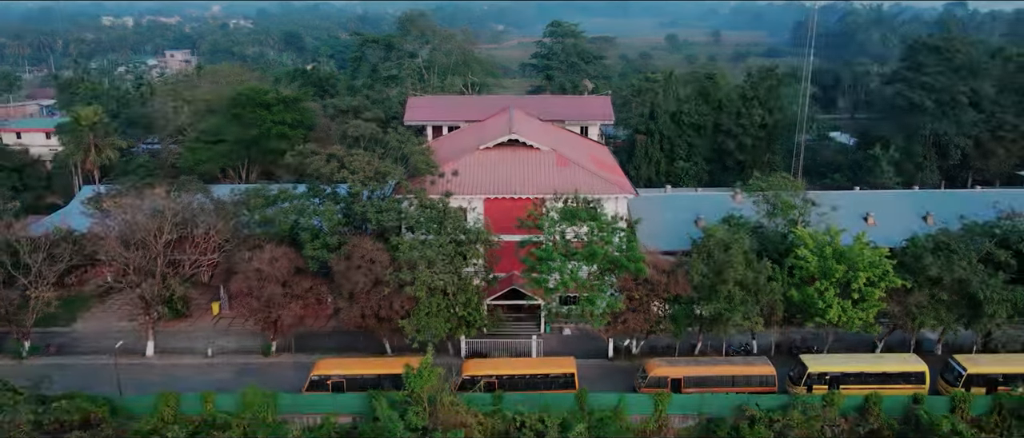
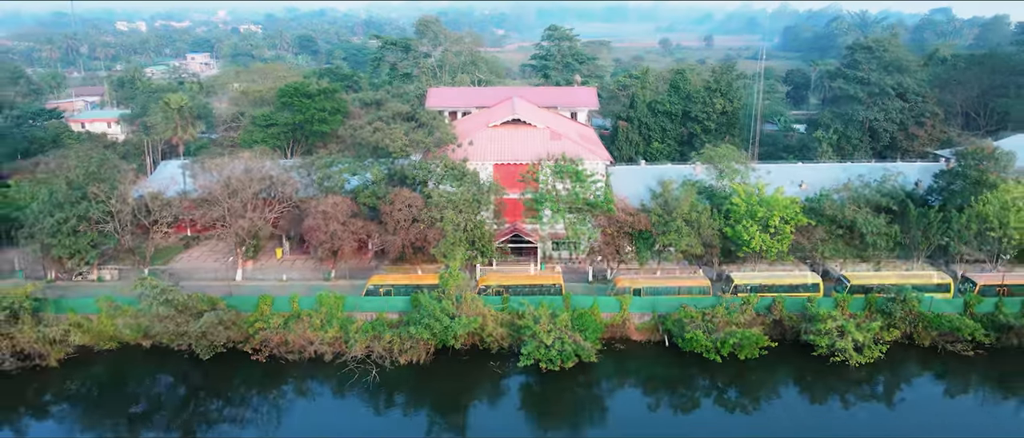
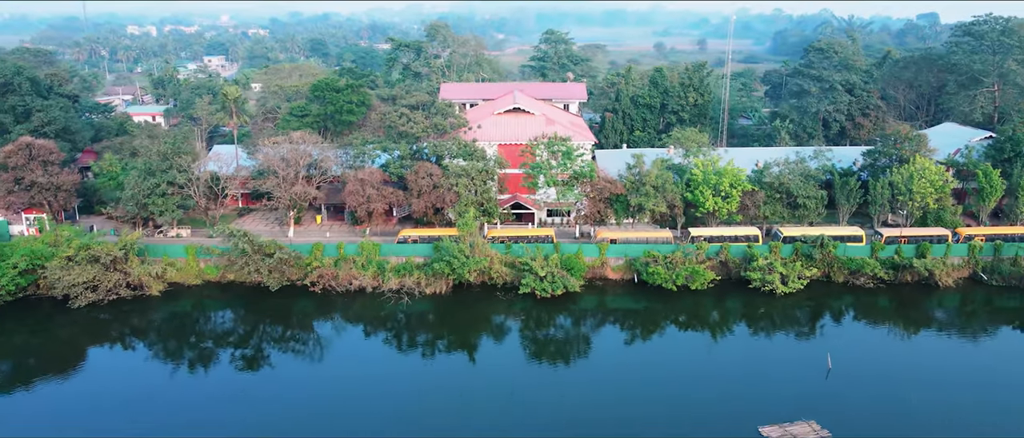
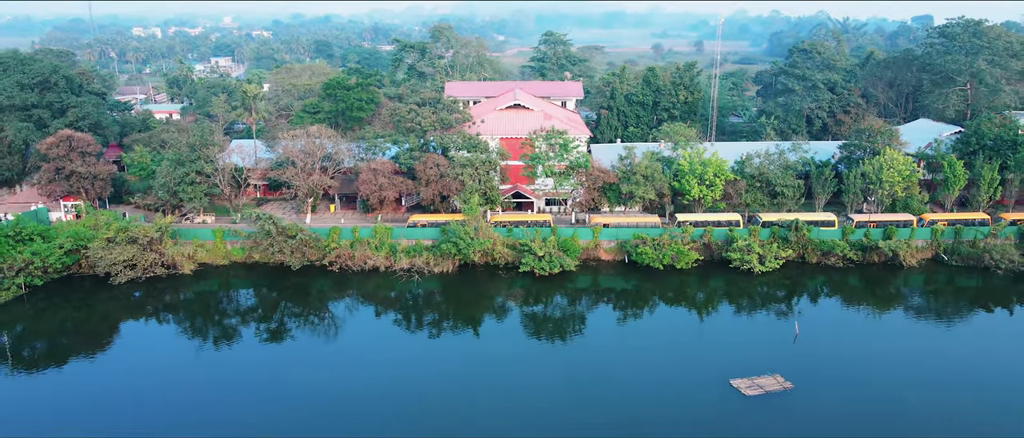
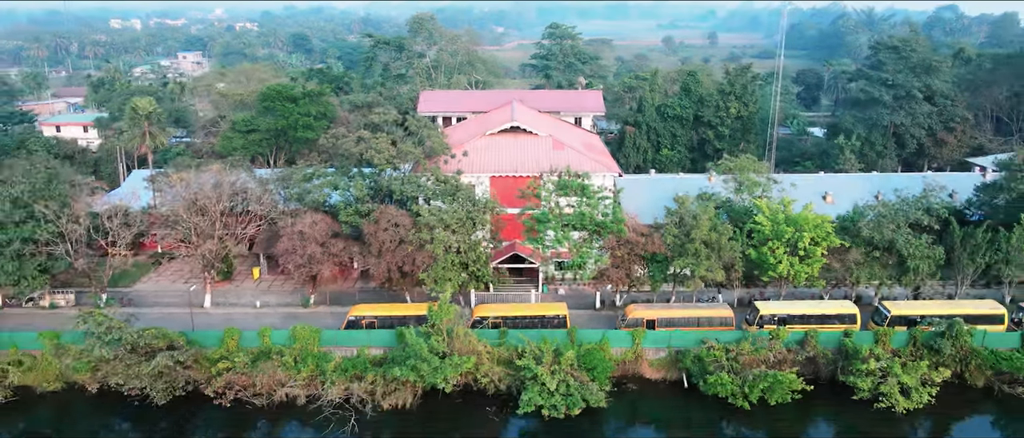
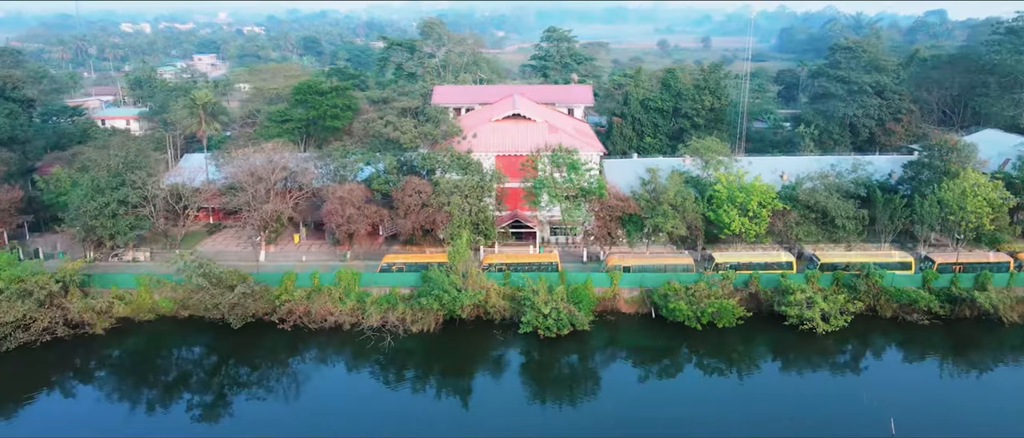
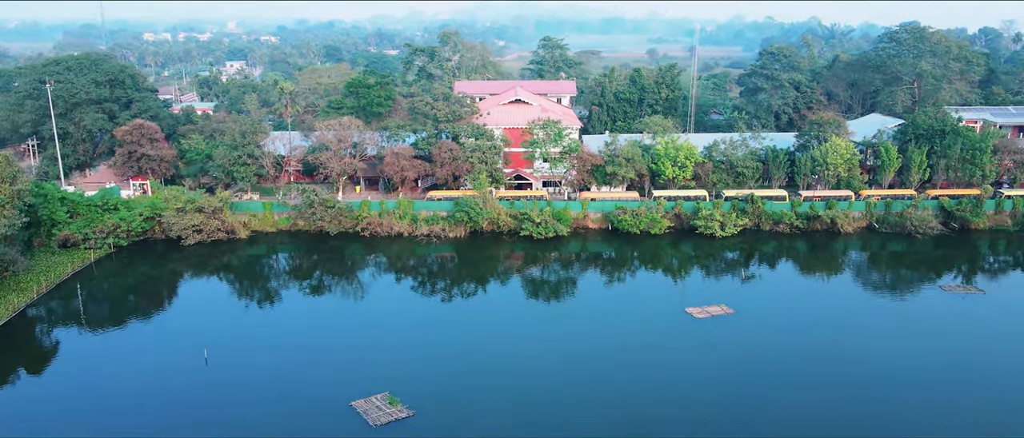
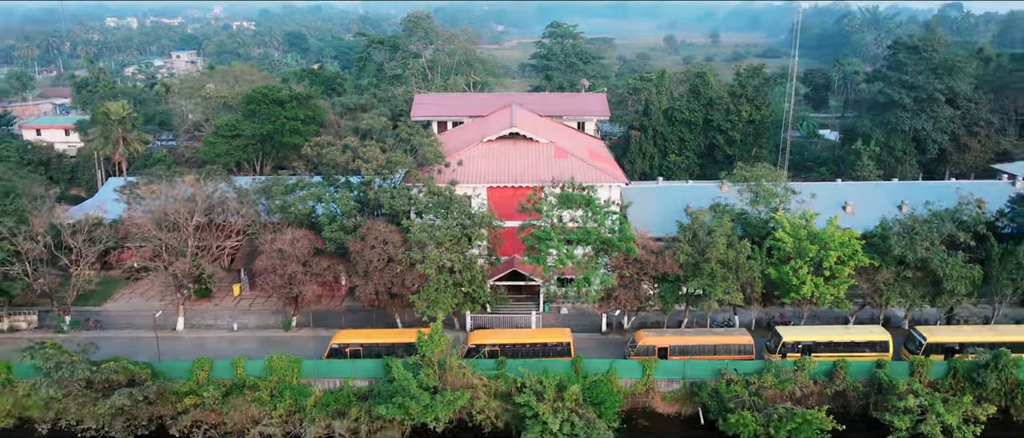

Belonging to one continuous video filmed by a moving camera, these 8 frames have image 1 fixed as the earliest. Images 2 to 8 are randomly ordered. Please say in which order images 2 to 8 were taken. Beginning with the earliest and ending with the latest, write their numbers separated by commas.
8, 5, 2, 6, 3, 4, 7
